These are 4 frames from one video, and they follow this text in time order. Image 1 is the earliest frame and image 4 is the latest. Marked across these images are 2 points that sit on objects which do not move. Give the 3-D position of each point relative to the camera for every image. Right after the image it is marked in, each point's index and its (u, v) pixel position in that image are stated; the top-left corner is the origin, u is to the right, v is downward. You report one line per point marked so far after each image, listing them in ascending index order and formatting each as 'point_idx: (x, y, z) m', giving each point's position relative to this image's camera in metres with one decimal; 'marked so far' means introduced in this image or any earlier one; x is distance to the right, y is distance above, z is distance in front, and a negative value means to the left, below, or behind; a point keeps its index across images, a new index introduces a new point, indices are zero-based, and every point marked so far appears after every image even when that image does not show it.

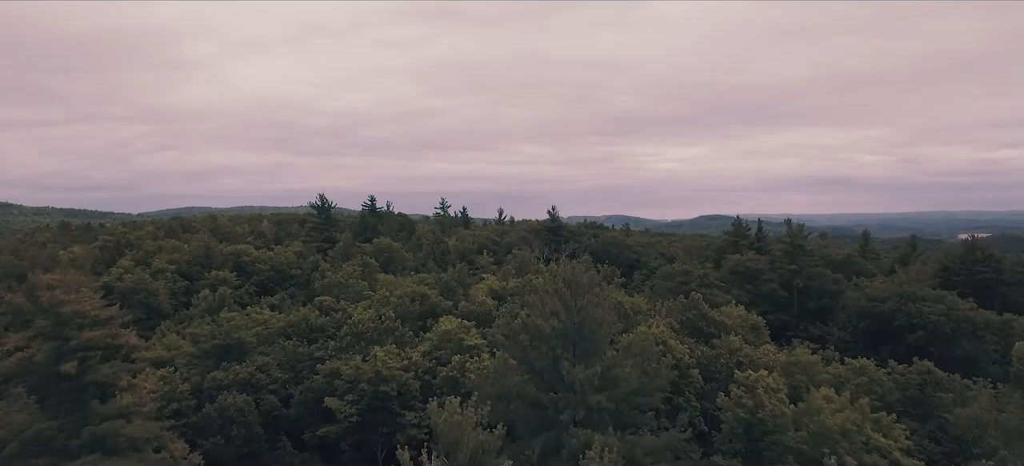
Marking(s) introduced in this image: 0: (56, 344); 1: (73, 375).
0: (-10.8, -2.6, +14.1) m
1: (-10.6, -3.3, +14.0) m
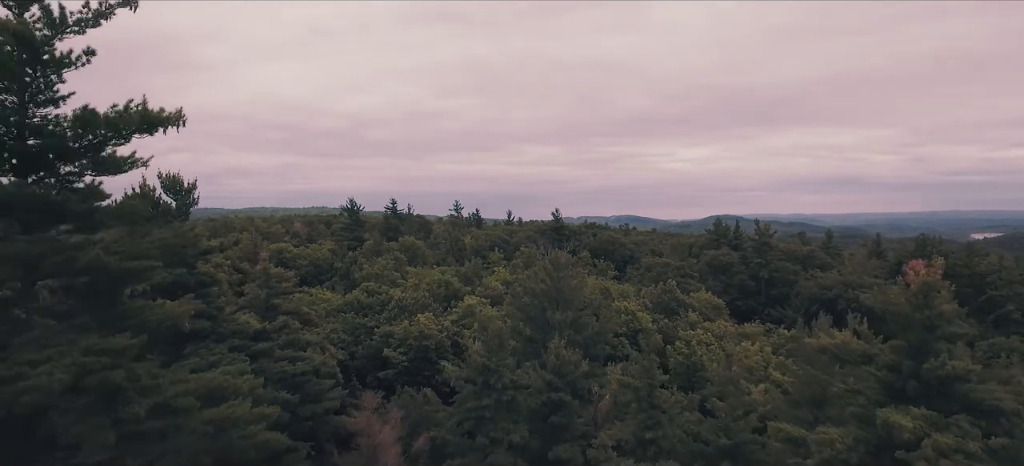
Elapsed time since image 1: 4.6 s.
0: (-10.6, -2.5, +26.0) m
1: (-10.4, -3.2, +25.9) m
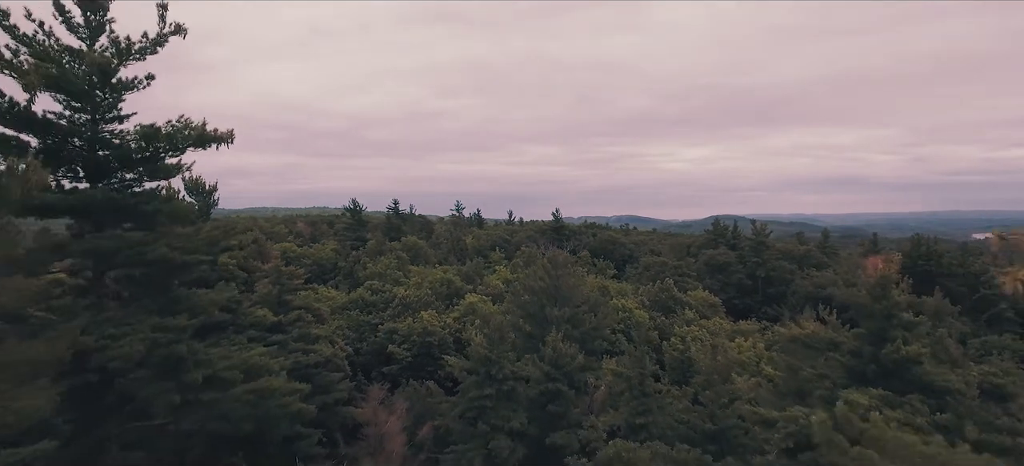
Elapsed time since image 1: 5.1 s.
0: (-10.6, -2.4, +27.4) m
1: (-10.4, -3.2, +27.2) m
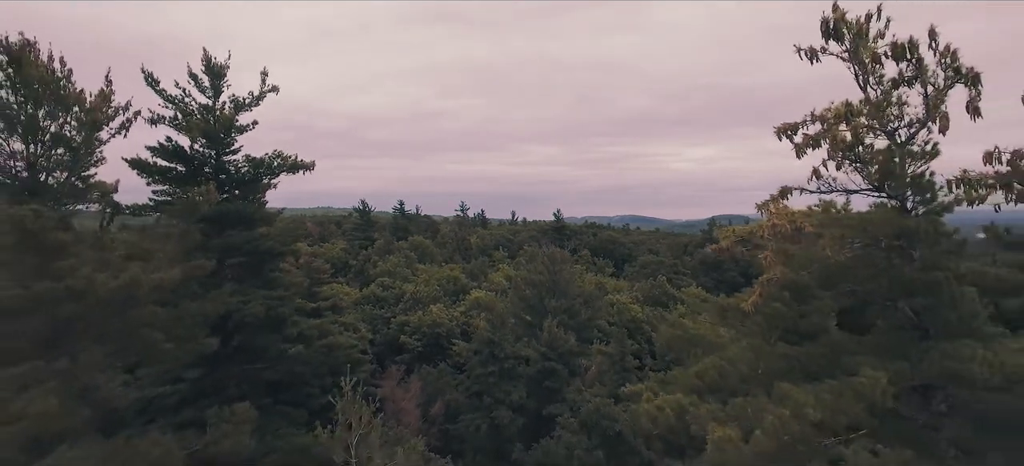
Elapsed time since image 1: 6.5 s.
0: (-10.5, -2.4, +31.2) m
1: (-10.3, -3.2, +31.0) m
